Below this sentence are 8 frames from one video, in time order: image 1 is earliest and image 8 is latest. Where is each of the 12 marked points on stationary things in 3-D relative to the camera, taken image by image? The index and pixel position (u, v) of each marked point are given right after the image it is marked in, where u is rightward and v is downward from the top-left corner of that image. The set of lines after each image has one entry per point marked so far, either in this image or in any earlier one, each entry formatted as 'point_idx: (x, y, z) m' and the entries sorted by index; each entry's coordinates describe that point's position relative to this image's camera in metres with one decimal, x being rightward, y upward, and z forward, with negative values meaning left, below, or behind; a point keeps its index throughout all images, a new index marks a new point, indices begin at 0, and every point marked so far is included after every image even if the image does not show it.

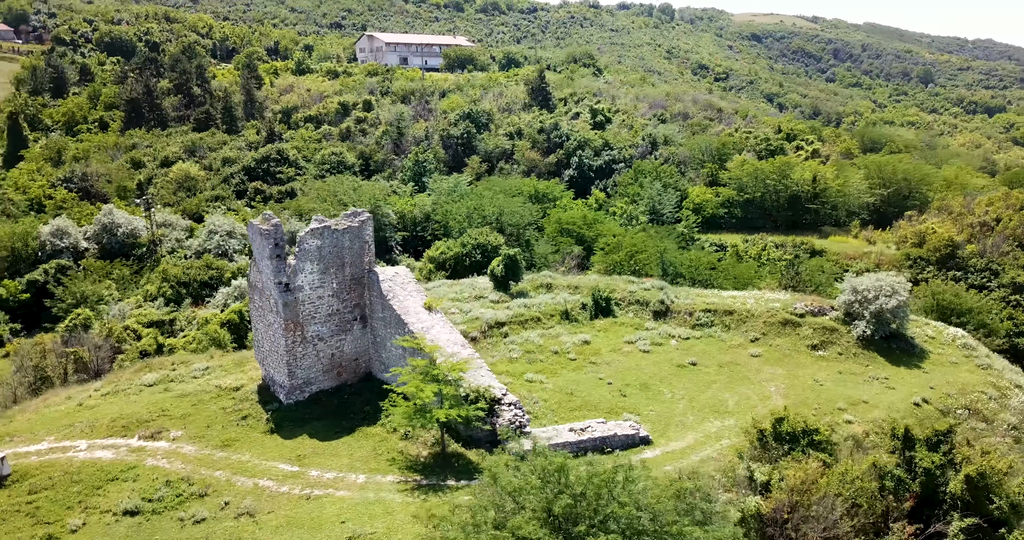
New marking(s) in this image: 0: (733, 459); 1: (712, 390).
0: (+4.0, -3.5, +14.1) m
1: (+4.7, -2.8, +18.0) m
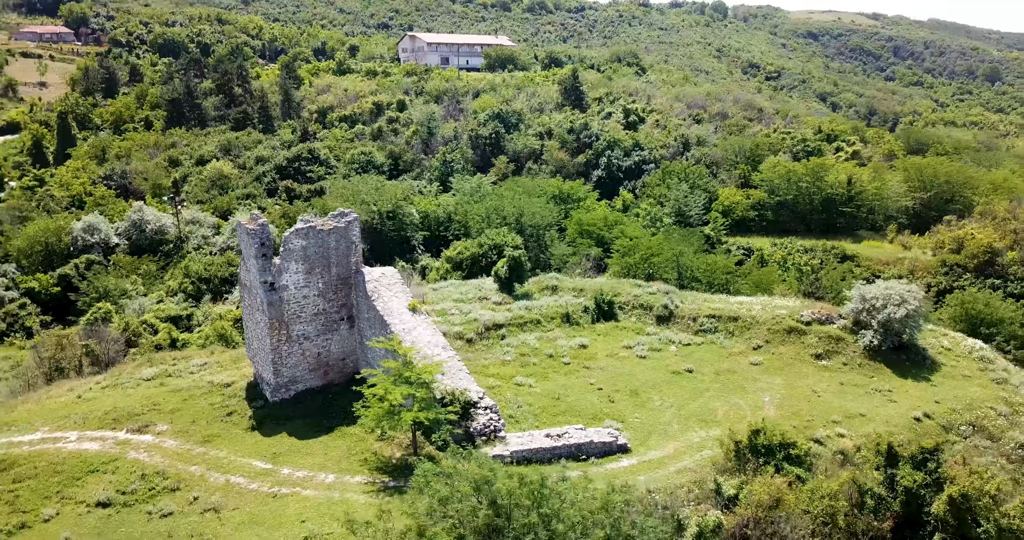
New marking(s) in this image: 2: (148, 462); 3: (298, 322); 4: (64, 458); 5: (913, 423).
0: (+3.5, -3.6, +13.7) m
1: (+4.4, -2.9, +17.6) m
2: (-6.9, -3.7, +14.6) m
3: (-4.7, -1.1, +16.7) m
4: (-8.7, -3.6, +14.8) m
5: (+8.6, -3.2, +16.4) m
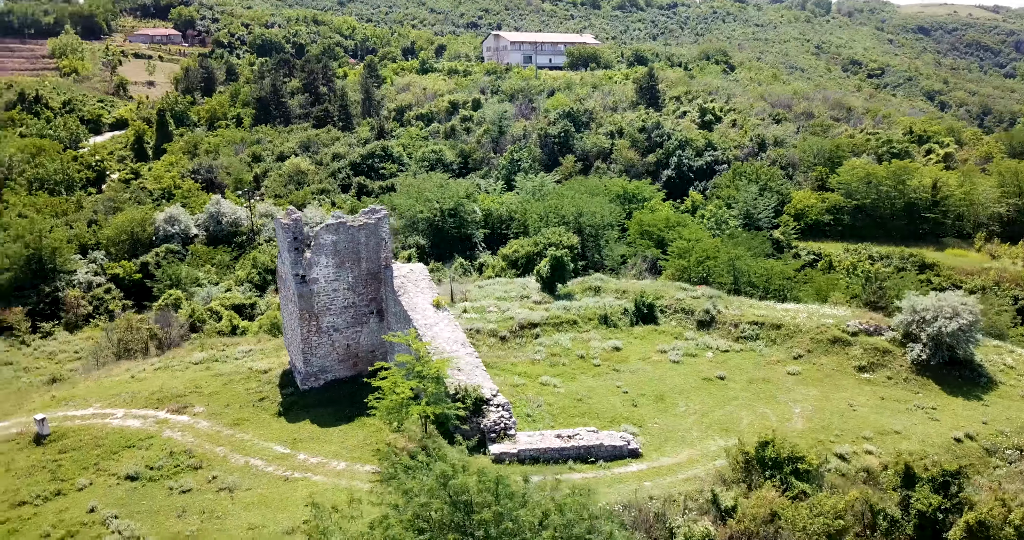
0: (+3.5, -3.7, +13.4) m
1: (+4.9, -3.0, +17.2) m
2: (-6.7, -3.5, +15.5) m
3: (-4.2, -1.0, +17.4) m
4: (-8.4, -3.4, +15.9) m
5: (+8.9, -3.5, +15.4) m
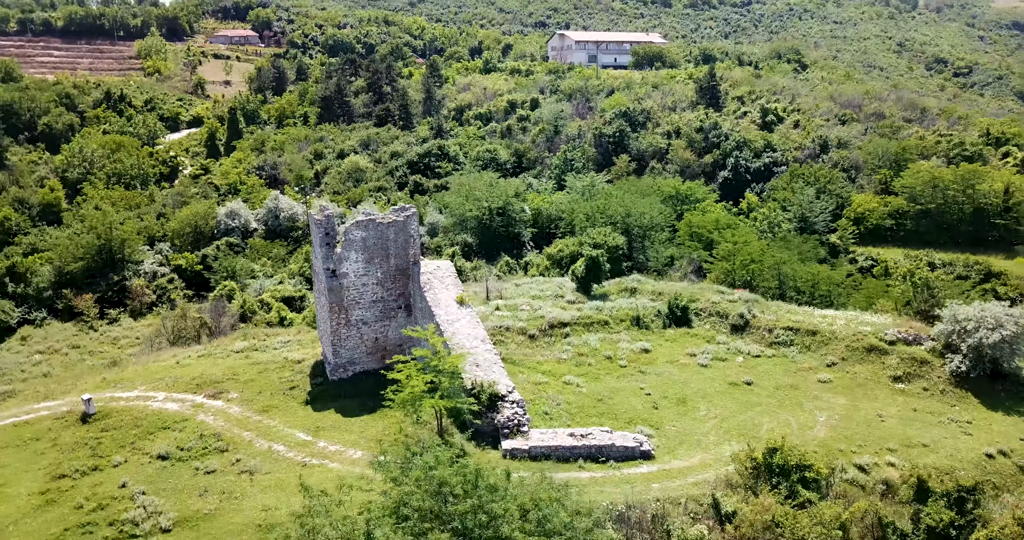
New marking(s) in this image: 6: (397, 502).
0: (+3.6, -3.7, +13.3) m
1: (+5.3, -3.1, +16.9) m
2: (-6.4, -3.3, +16.3) m
3: (-3.6, -0.9, +17.9) m
4: (-8.0, -3.2, +16.9) m
5: (+9.1, -3.6, +14.8) m
6: (-1.4, -2.9, +9.5) m
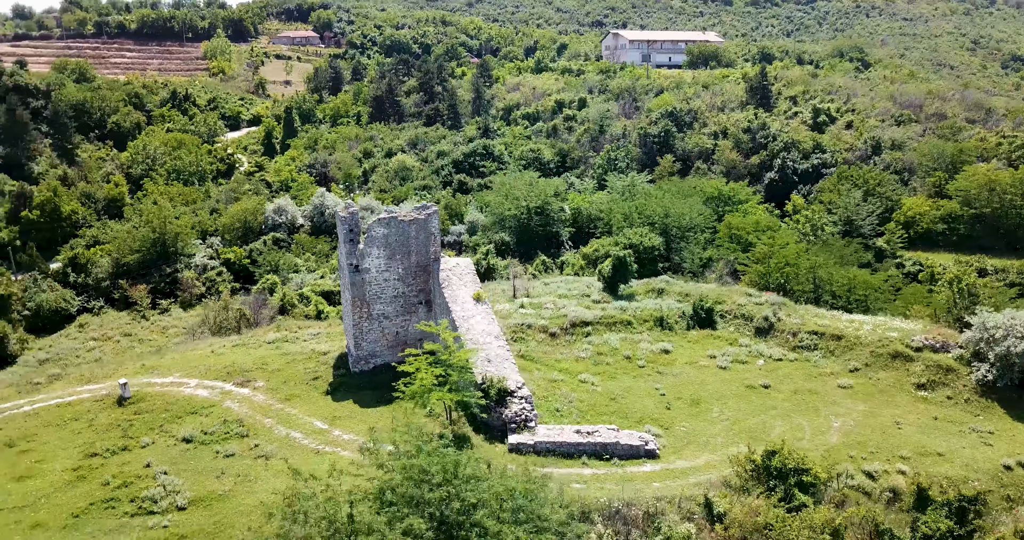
0: (+3.5, -3.8, +13.3) m
1: (+5.5, -3.2, +16.8) m
2: (-6.2, -3.1, +17.1) m
3: (-3.2, -0.8, +18.5) m
4: (-7.8, -3.0, +17.8) m
5: (+9.2, -3.8, +14.4) m
6: (-1.6, -2.8, +9.9) m
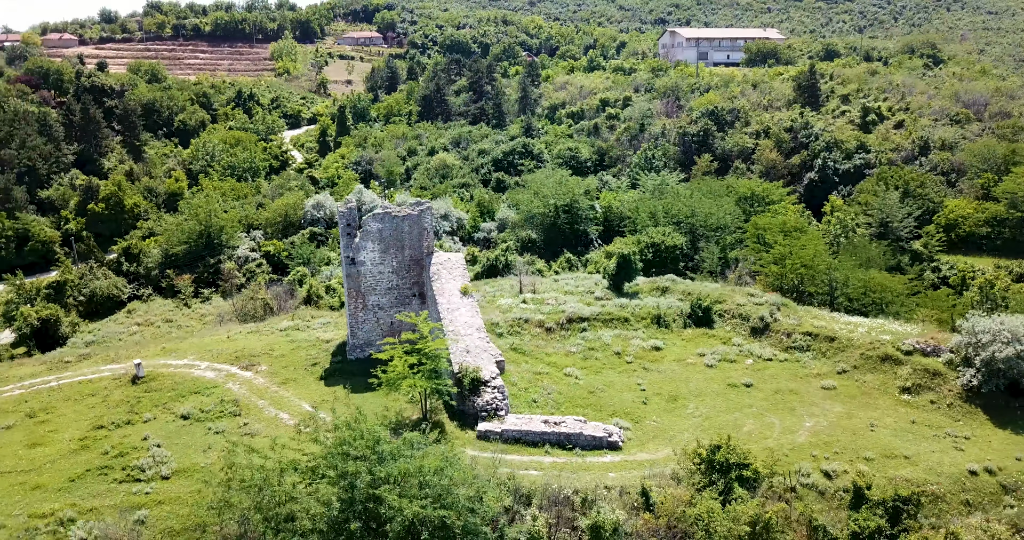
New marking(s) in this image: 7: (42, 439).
0: (+2.7, -3.7, +13.6) m
1: (+5.0, -3.2, +16.9) m
2: (-6.6, -2.9, +18.3) m
3: (-3.5, -0.6, +19.4) m
4: (-8.1, -2.7, +19.1) m
5: (+8.4, -3.8, +14.3) m
6: (-2.7, -2.7, +10.7) m
7: (-10.0, -3.6, +16.3) m
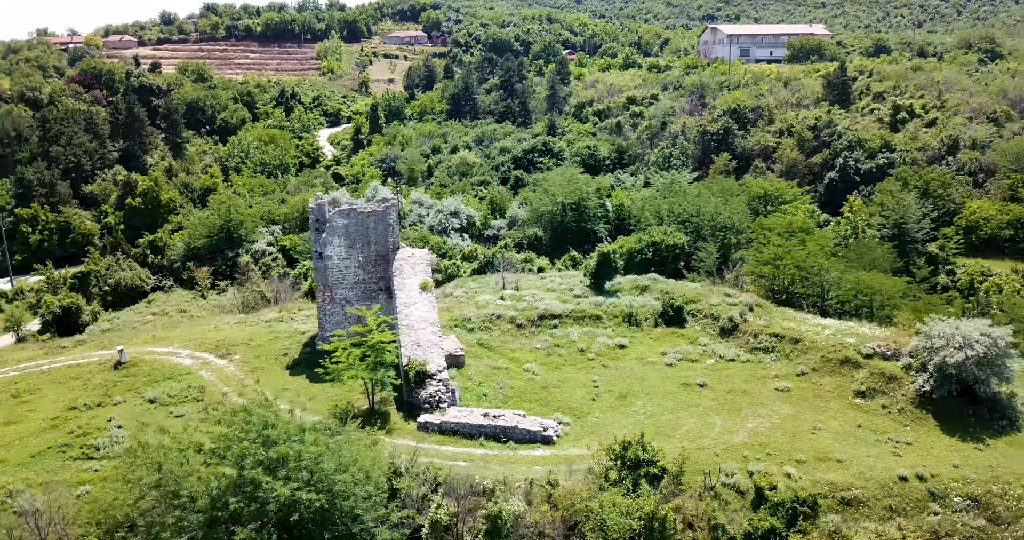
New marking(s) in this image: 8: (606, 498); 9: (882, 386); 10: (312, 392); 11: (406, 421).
0: (+1.2, -3.7, +13.8) m
1: (+3.8, -3.1, +16.9) m
2: (-7.7, -2.7, +19.1) m
3: (-4.5, -0.4, +20.0) m
4: (-9.1, -2.5, +20.1) m
5: (+7.0, -3.8, +14.0) m
6: (-4.4, -2.6, +11.3) m
7: (-11.2, -3.4, +17.4) m
8: (+1.6, -3.7, +12.3) m
9: (+8.3, -2.6, +17.1) m
10: (-4.8, -2.9, +18.0) m
11: (-2.3, -3.2, +16.4) m
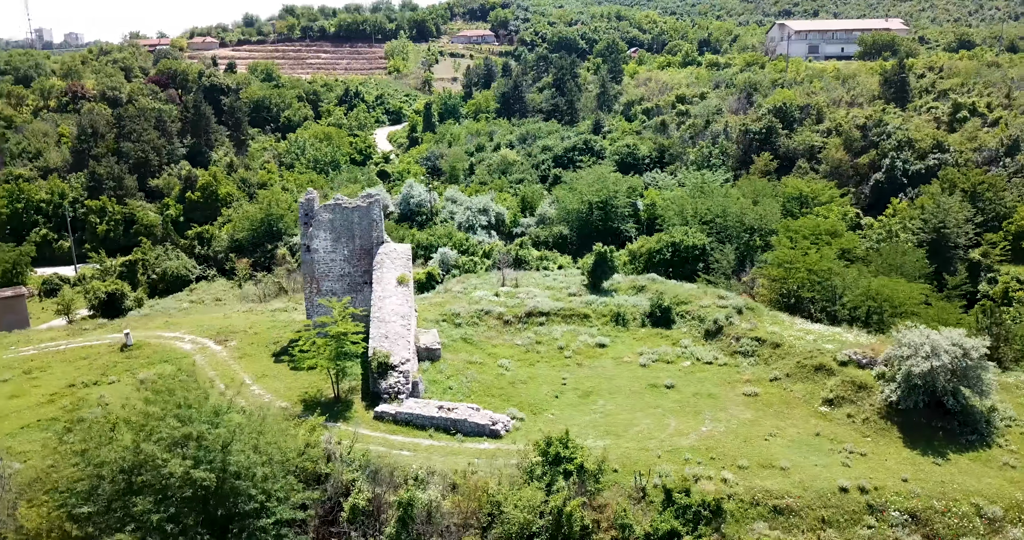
0: (0.0, -3.6, +14.0) m
1: (+2.9, -3.1, +16.8) m
2: (-8.3, -2.4, +20.2) m
3: (-5.0, -0.3, +20.7) m
4: (-9.7, -2.2, +21.3) m
5: (+5.7, -3.9, +13.6) m
6: (-5.9, -2.4, +12.1) m
7: (-12.0, -3.0, +18.9) m
8: (+0.1, -3.6, +12.4) m
9: (+7.3, -2.7, +16.5) m
10: (-5.5, -2.7, +18.7) m
11: (-3.3, -3.1, +16.9) m
